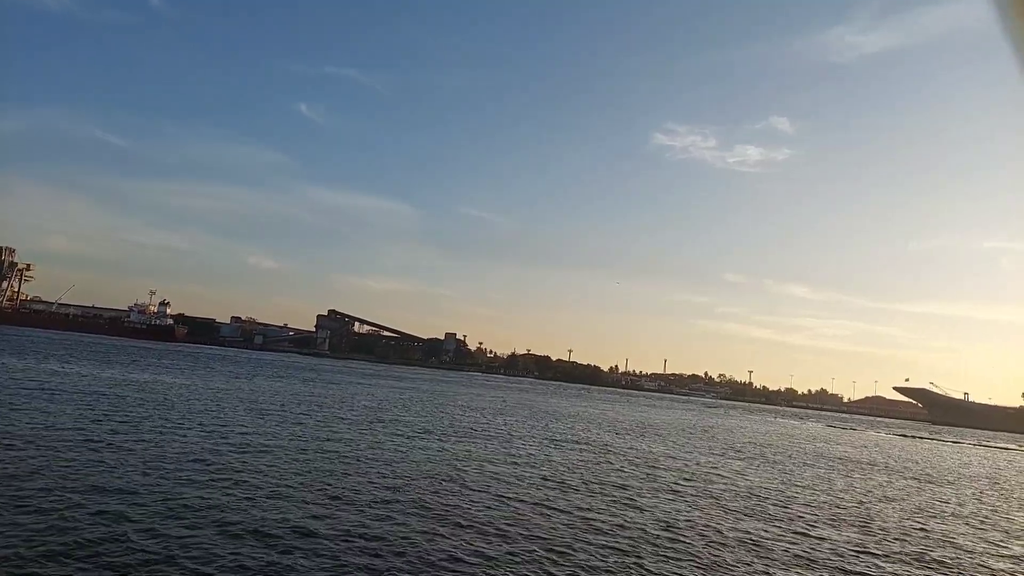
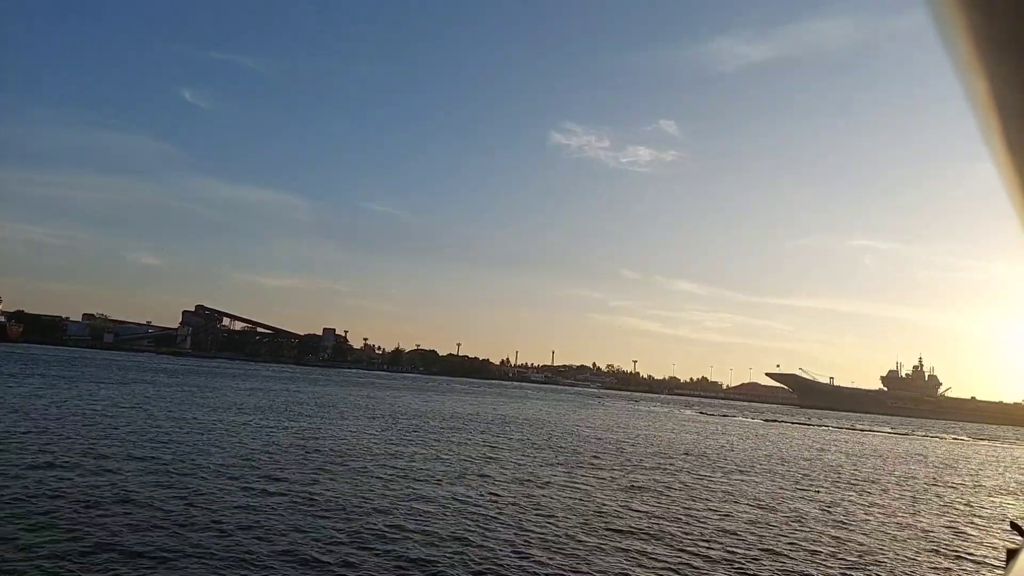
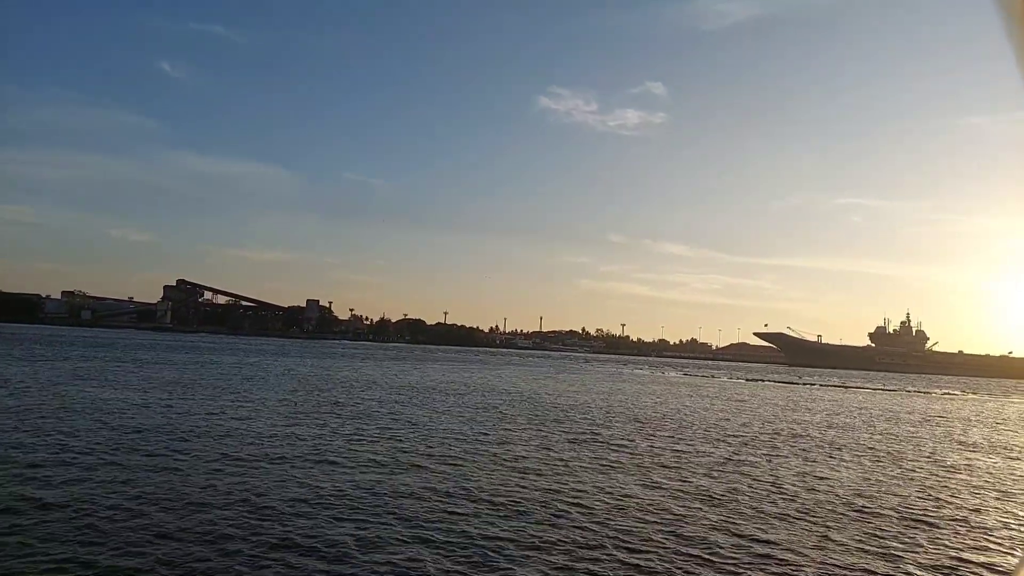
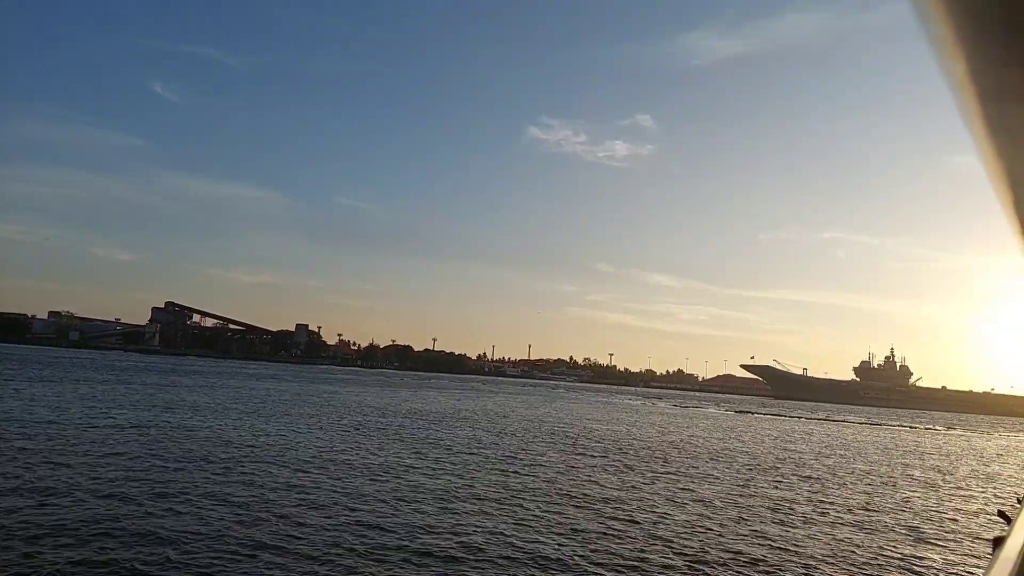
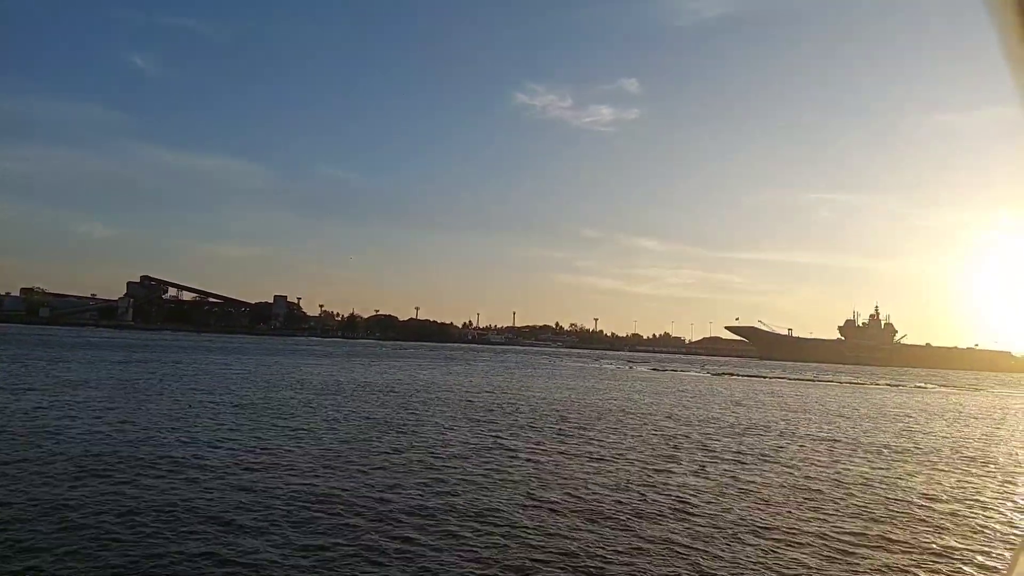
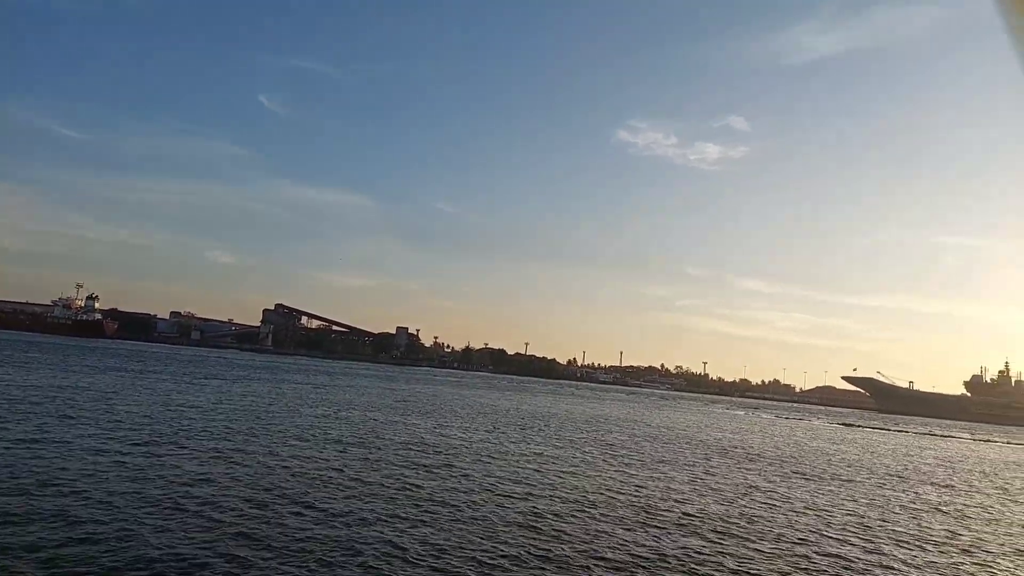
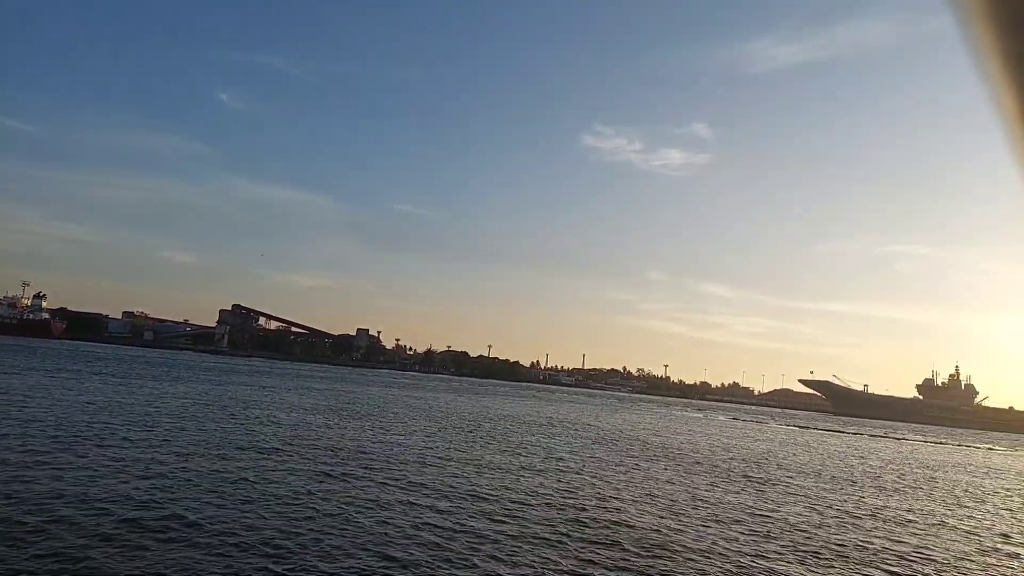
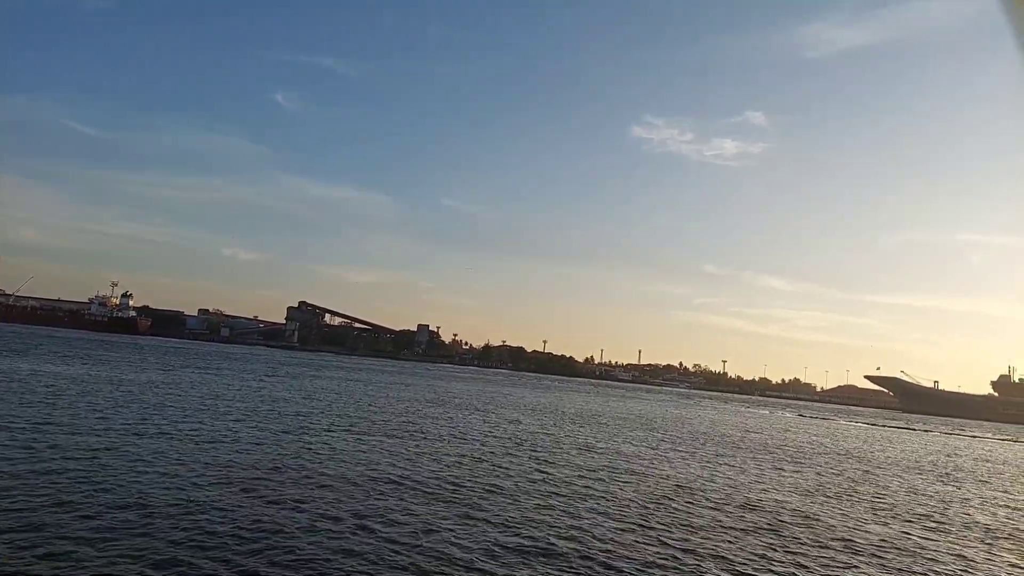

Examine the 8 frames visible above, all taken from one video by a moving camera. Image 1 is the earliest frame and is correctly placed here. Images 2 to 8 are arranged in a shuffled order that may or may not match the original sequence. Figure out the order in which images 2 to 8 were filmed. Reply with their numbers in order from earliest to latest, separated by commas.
8, 6, 7, 2, 4, 3, 5
